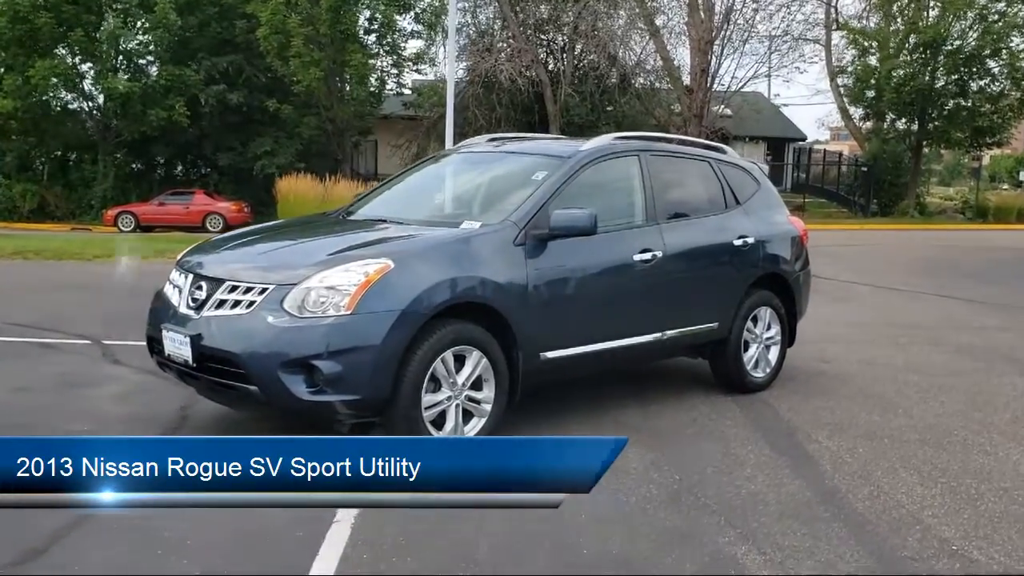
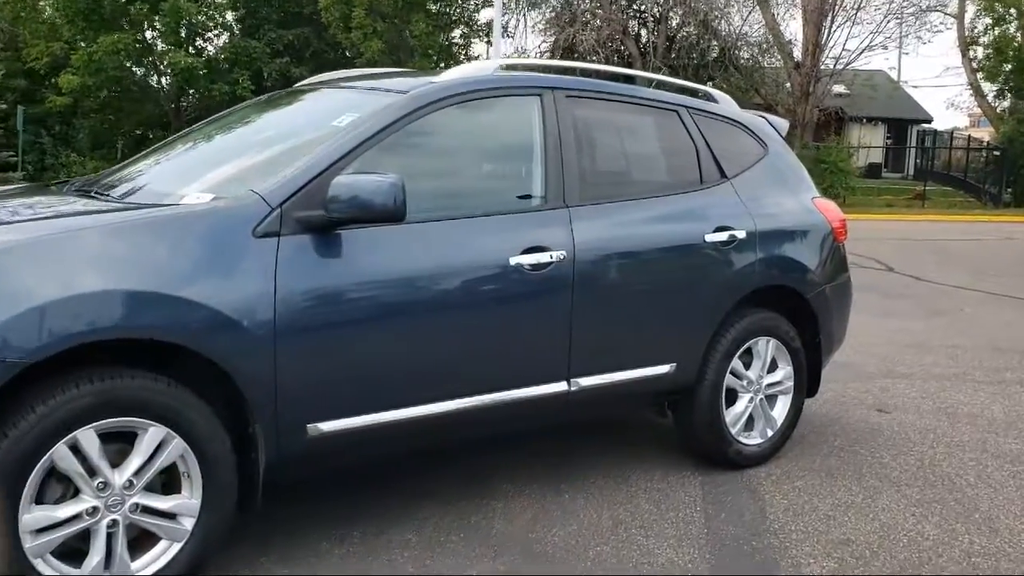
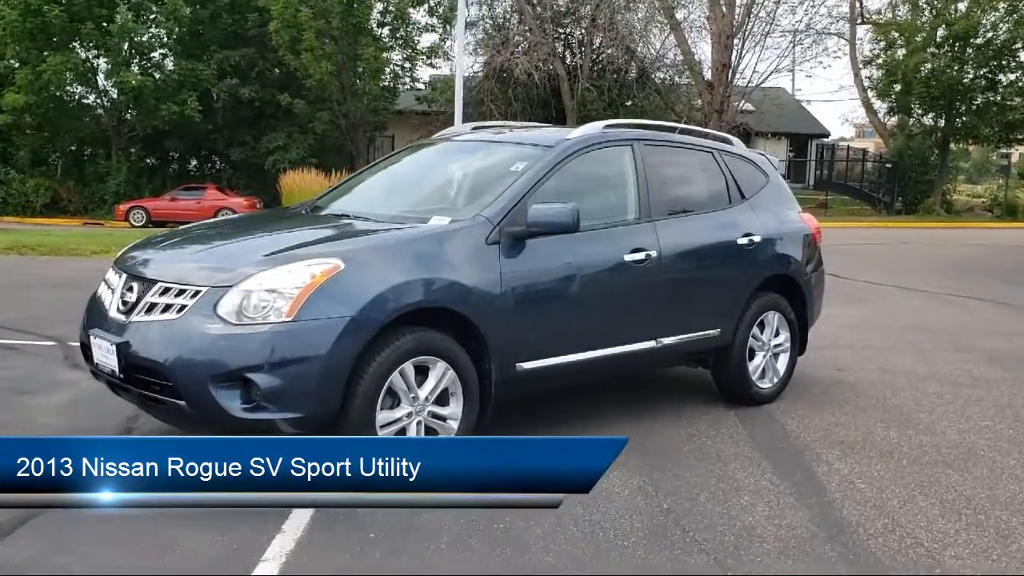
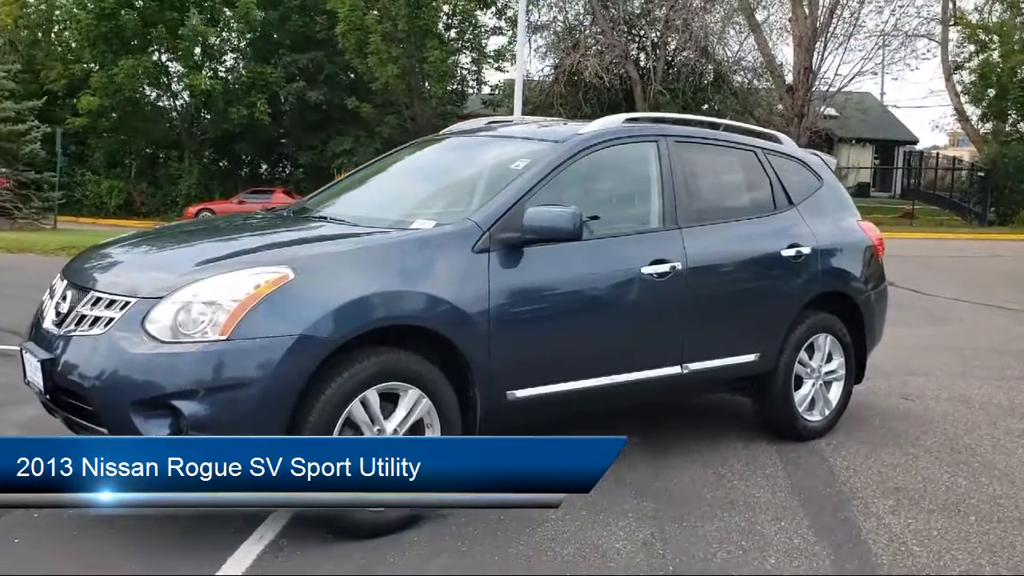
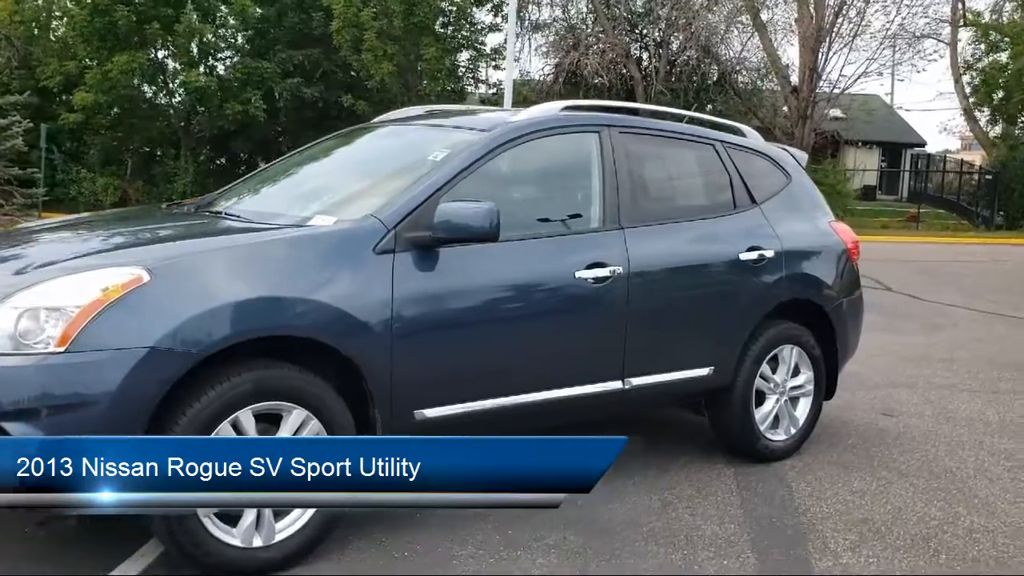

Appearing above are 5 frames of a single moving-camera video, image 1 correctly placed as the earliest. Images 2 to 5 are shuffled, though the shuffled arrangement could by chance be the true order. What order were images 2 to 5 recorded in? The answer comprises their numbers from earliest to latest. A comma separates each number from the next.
3, 4, 5, 2
